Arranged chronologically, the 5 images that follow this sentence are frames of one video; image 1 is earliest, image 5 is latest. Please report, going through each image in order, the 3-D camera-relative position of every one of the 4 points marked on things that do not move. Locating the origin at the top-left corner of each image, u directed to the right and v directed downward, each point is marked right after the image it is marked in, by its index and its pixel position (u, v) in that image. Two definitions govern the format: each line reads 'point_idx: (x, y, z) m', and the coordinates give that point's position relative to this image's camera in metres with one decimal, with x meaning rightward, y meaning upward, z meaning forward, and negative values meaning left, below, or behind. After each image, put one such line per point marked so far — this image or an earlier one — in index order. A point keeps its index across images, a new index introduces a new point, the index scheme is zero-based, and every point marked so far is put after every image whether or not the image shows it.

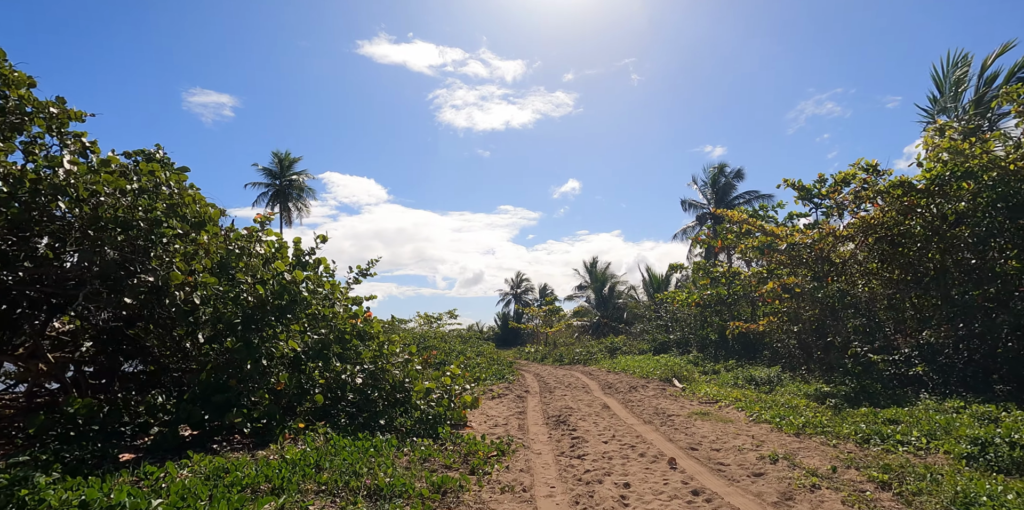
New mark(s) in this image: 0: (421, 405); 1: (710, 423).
0: (-1.3, -2.1, +8.4) m
1: (+2.5, -2.1, +7.6) m
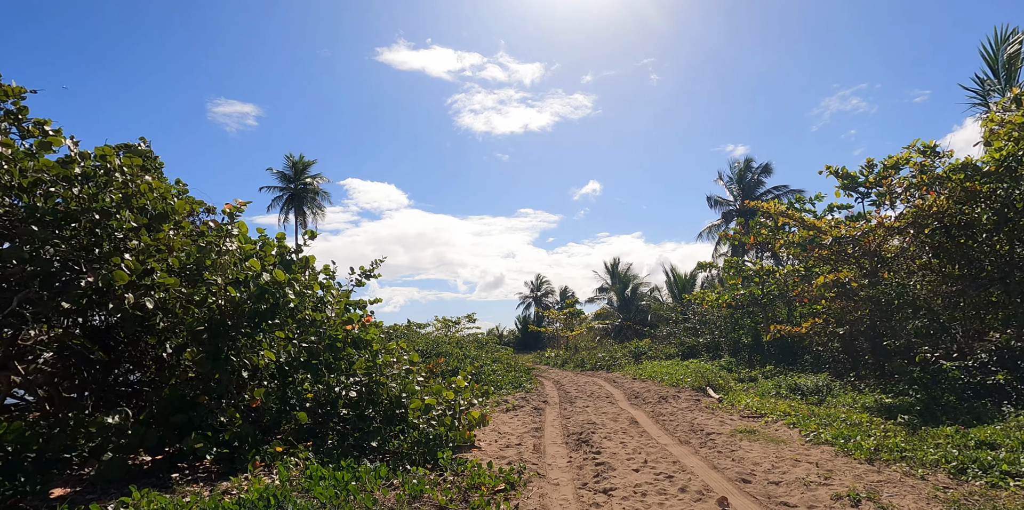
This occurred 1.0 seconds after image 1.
0: (-1.1, -2.1, +7.4) m
1: (+2.6, -2.0, +6.5) m
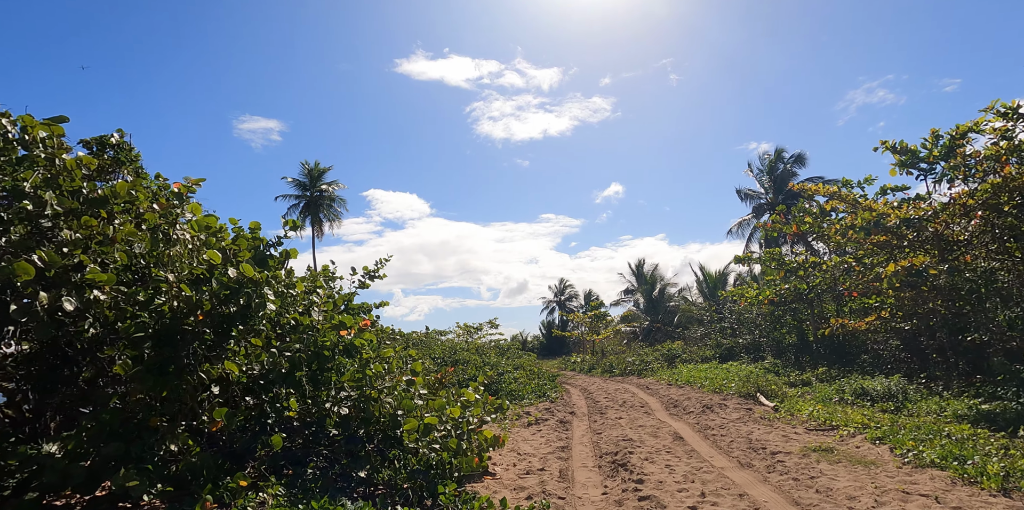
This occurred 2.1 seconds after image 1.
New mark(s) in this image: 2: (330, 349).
0: (-0.9, -1.9, +6.2) m
1: (+2.8, -1.8, +5.1) m
2: (-1.8, -1.0, +6.2) m
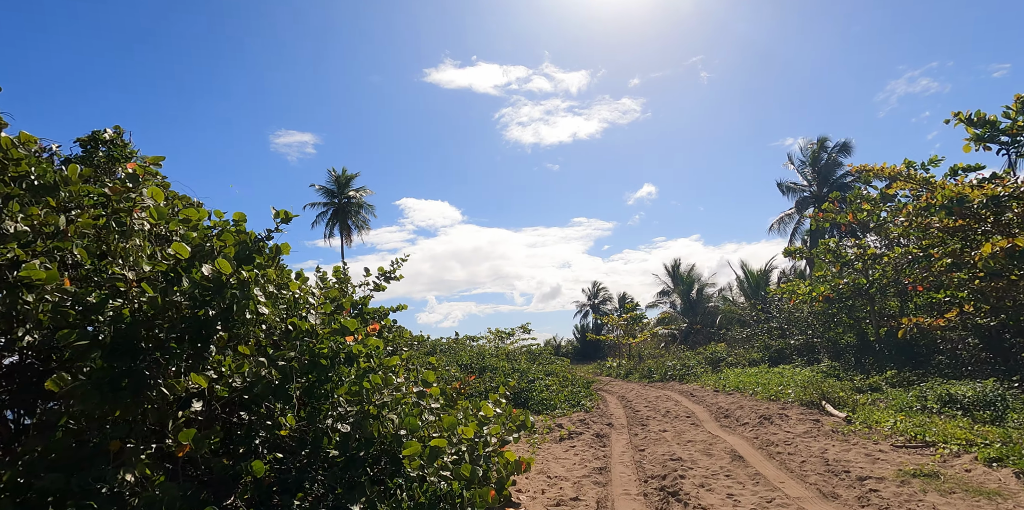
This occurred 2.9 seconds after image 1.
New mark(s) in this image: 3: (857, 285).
0: (-0.7, -1.9, +5.3) m
1: (+3.0, -1.6, +4.0) m
2: (-1.6, -0.9, +5.3) m
3: (+8.1, -0.7, +14.2) m
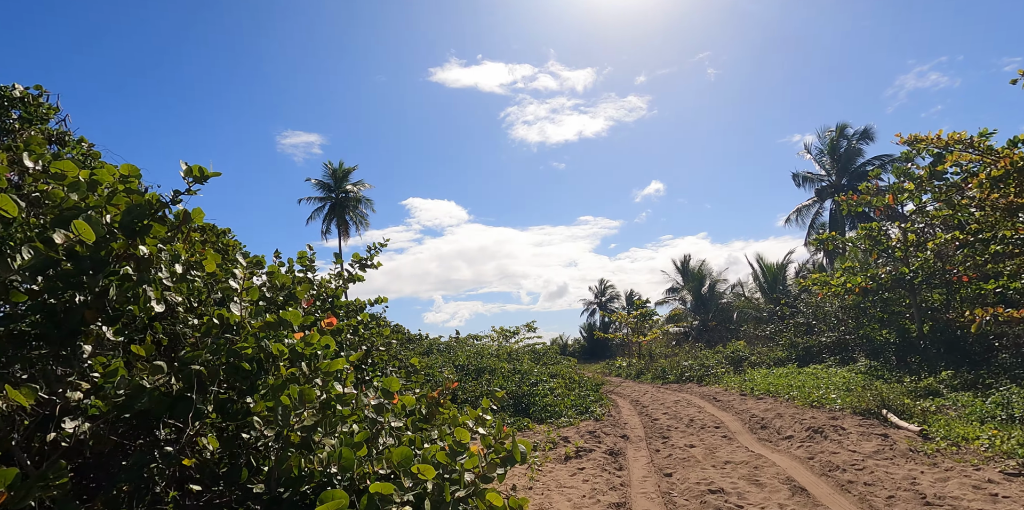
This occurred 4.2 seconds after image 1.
0: (-0.7, -1.7, +3.9) m
1: (+2.9, -1.4, +2.6) m
2: (-1.7, -0.7, +3.9) m
3: (+8.1, -0.4, +12.8) m
